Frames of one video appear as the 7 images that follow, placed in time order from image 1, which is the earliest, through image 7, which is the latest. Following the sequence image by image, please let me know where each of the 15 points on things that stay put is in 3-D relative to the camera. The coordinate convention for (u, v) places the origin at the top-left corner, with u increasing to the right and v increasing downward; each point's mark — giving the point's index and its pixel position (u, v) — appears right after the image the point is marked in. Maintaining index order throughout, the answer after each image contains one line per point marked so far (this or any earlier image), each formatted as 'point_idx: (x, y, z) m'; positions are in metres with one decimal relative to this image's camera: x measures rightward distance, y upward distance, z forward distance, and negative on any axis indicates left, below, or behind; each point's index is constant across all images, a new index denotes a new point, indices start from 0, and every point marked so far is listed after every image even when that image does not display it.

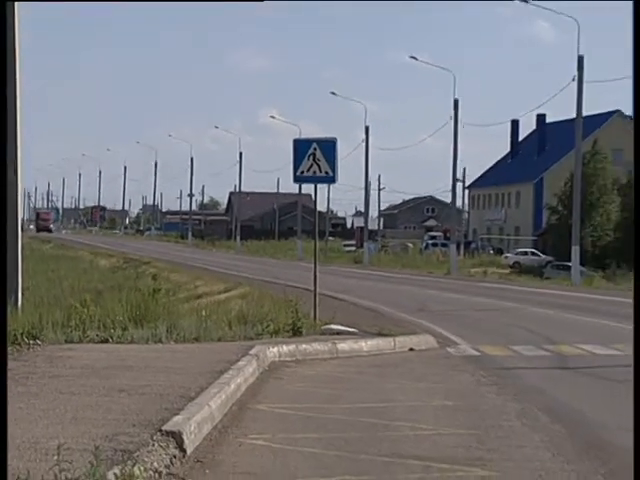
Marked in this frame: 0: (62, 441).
0: (-1.9, -1.4, +6.9) m
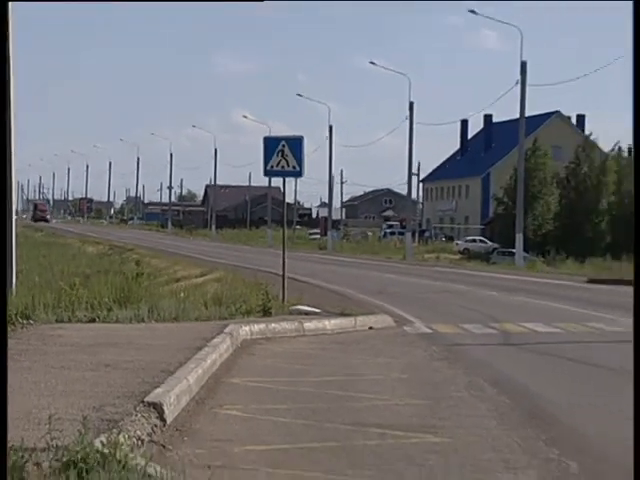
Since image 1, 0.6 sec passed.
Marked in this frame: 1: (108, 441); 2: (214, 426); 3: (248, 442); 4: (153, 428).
0: (-2.1, -1.3, +7.5) m
1: (-1.5, -1.4, +6.9) m
2: (-0.9, -1.4, +7.7) m
3: (-0.6, -1.5, +7.4) m
4: (-1.4, -1.4, +7.7) m
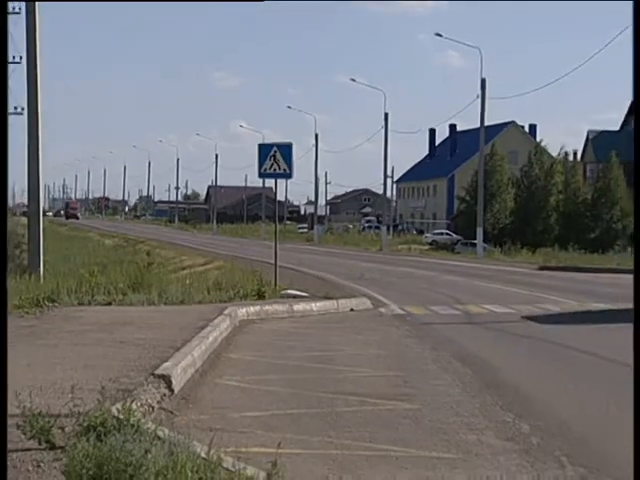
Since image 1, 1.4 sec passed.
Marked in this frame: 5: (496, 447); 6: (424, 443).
0: (-2.2, -1.2, +8.5) m
1: (-1.6, -1.4, +7.9) m
2: (-1.0, -1.3, +8.7) m
3: (-0.7, -1.4, +8.4) m
4: (-1.5, -1.3, +8.7) m
5: (+1.5, -1.7, +8.1) m
6: (+0.8, -1.6, +8.3) m
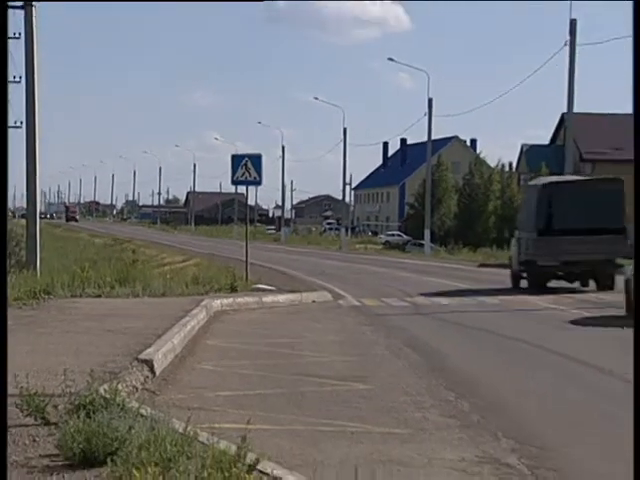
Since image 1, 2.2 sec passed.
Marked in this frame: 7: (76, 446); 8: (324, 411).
0: (-2.5, -1.2, +9.5) m
1: (-2.0, -1.4, +8.9) m
2: (-1.3, -1.3, +9.6) m
3: (-1.0, -1.4, +9.4) m
4: (-1.8, -1.3, +9.7) m
5: (+1.1, -1.7, +9.1) m
6: (+0.5, -1.6, +9.3) m
7: (-2.1, -1.8, +8.3) m
8: (0.0, -1.6, +9.3) m
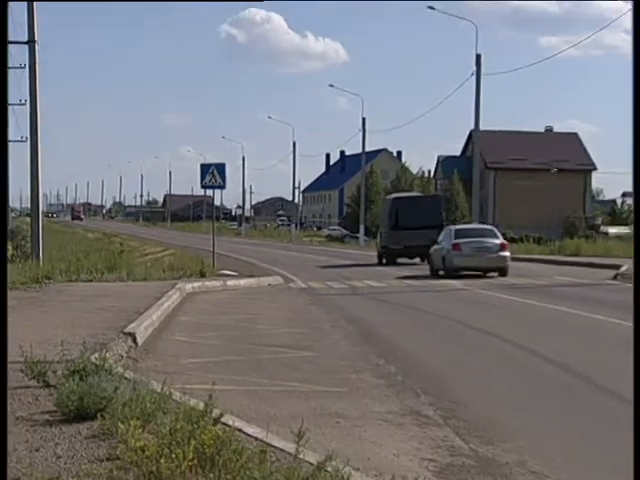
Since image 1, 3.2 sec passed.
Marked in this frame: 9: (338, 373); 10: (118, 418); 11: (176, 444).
0: (-3.0, -1.2, +11.3) m
1: (-2.5, -1.3, +10.7) m
2: (-1.8, -1.3, +11.4) m
3: (-1.5, -1.4, +11.2) m
4: (-2.3, -1.3, +11.5) m
5: (+0.6, -1.7, +11.0) m
6: (0.0, -1.6, +11.1) m
7: (-2.6, -1.7, +10.1) m
8: (-0.5, -1.5, +11.1) m
9: (+0.2, -1.6, +11.2) m
10: (-2.1, -1.9, +9.9) m
11: (-1.4, -2.1, +9.3) m
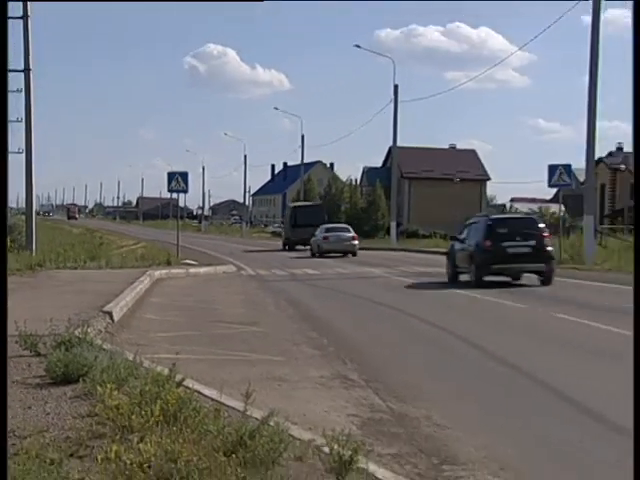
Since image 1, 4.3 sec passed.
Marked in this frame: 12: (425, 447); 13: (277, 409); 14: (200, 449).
0: (-3.8, -1.1, +13.4) m
1: (-3.2, -1.2, +12.8) m
2: (-2.6, -1.2, +13.6) m
3: (-2.3, -1.3, +13.4) m
4: (-3.1, -1.2, +13.6) m
5: (-0.1, -1.6, +13.2) m
6: (-0.8, -1.5, +13.3) m
7: (-3.3, -1.6, +12.3) m
8: (-1.3, -1.5, +13.3) m
9: (-0.6, -1.5, +13.4) m
10: (-2.8, -1.8, +12.1) m
11: (-2.1, -2.0, +11.5) m
12: (+1.3, -2.4, +11.1) m
13: (-0.5, -2.1, +11.7) m
14: (-1.3, -2.3, +10.3) m
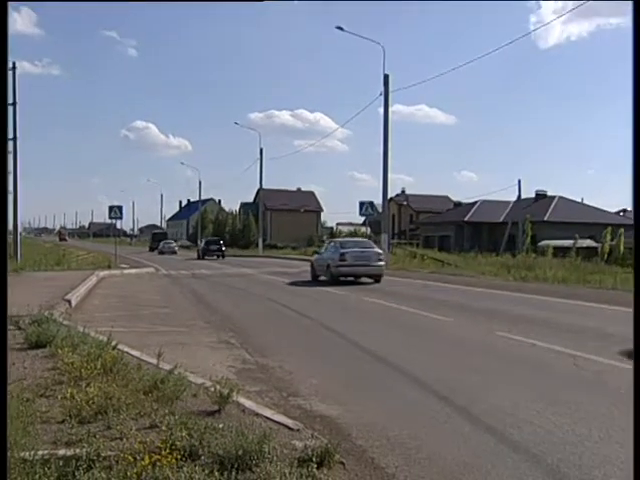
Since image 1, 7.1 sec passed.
0: (-5.9, -1.4, +19.3) m
1: (-5.3, -1.5, +18.8) m
2: (-4.8, -1.5, +19.6) m
3: (-4.4, -1.5, +19.4) m
4: (-5.2, -1.5, +19.6) m
5: (-2.3, -1.9, +19.3) m
6: (-2.9, -1.8, +19.4) m
7: (-5.5, -1.8, +18.2) m
8: (-3.4, -1.7, +19.3) m
9: (-2.7, -1.8, +19.4) m
10: (-4.9, -2.0, +18.0) m
11: (-4.2, -2.1, +17.4) m
12: (-0.8, -2.6, +17.2) m
13: (-2.6, -2.3, +17.8) m
14: (-3.3, -2.4, +16.4) m
